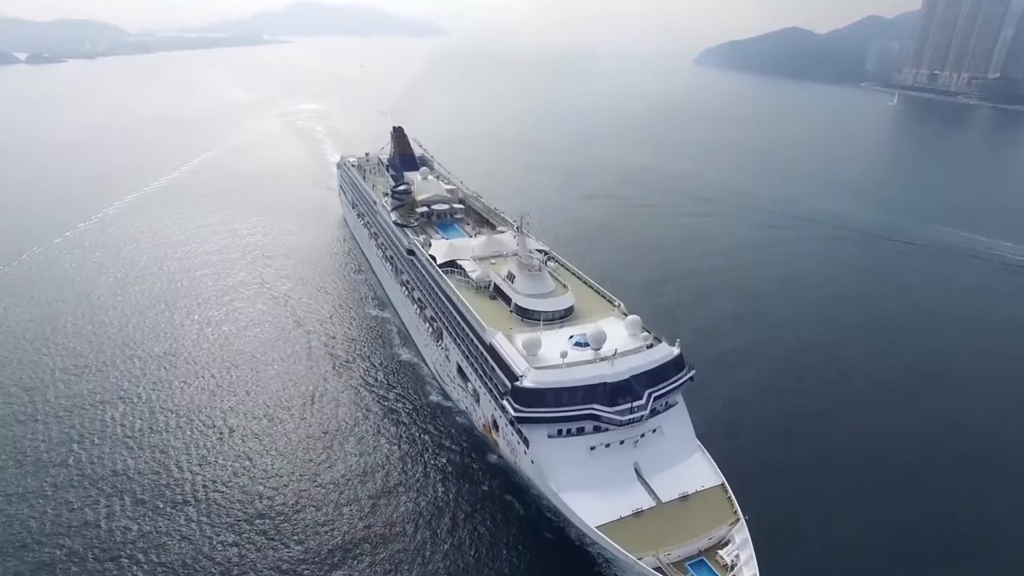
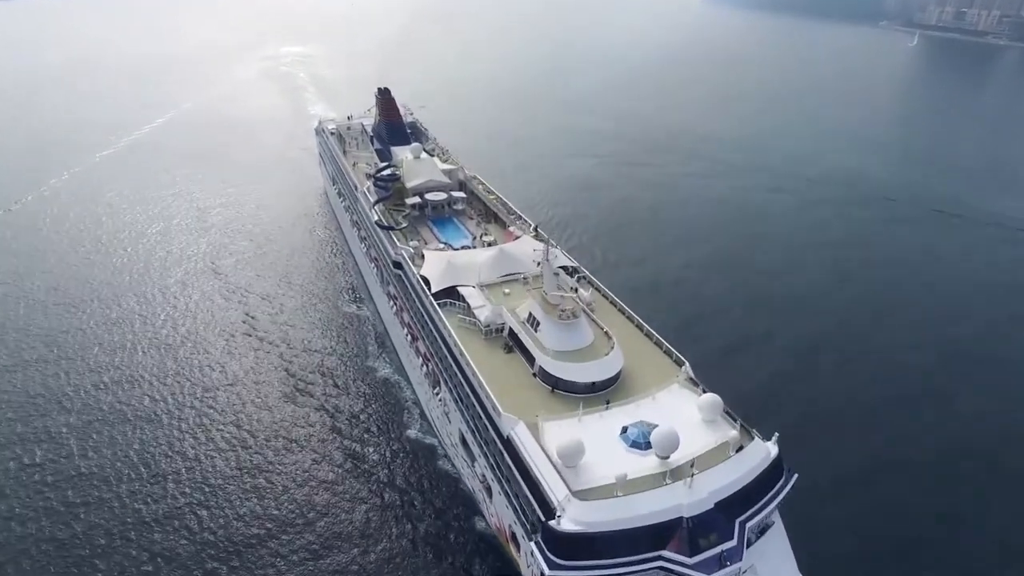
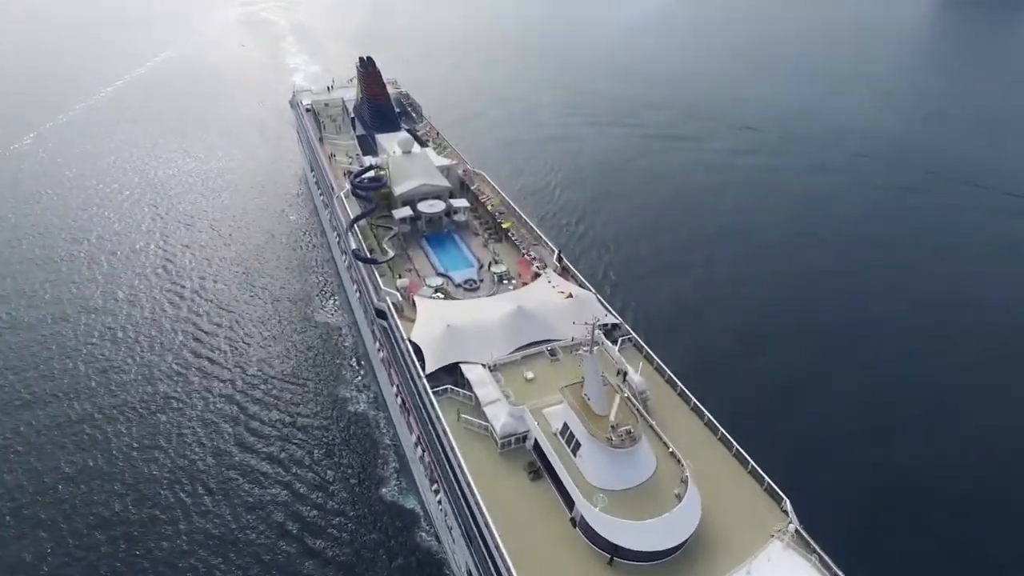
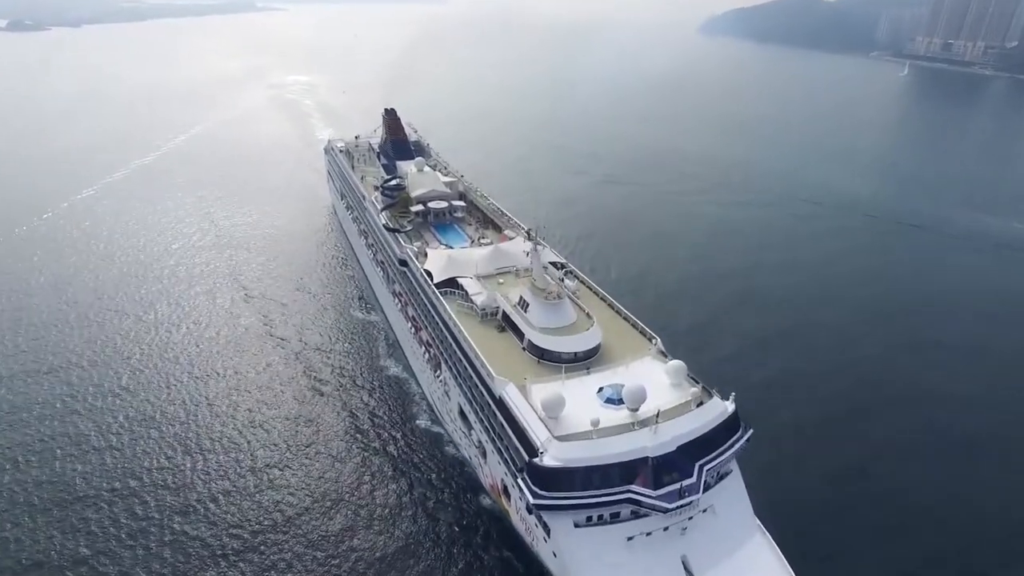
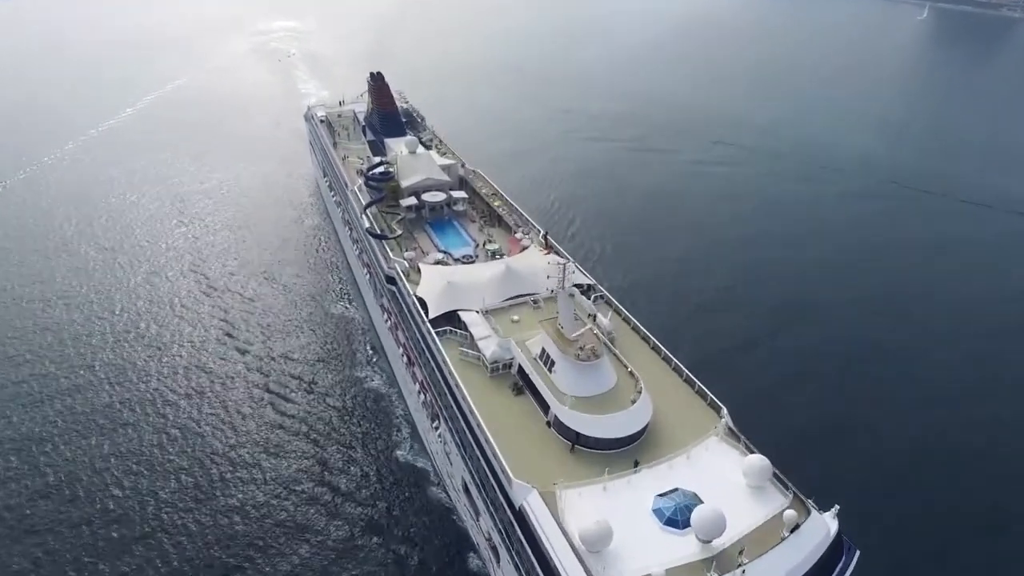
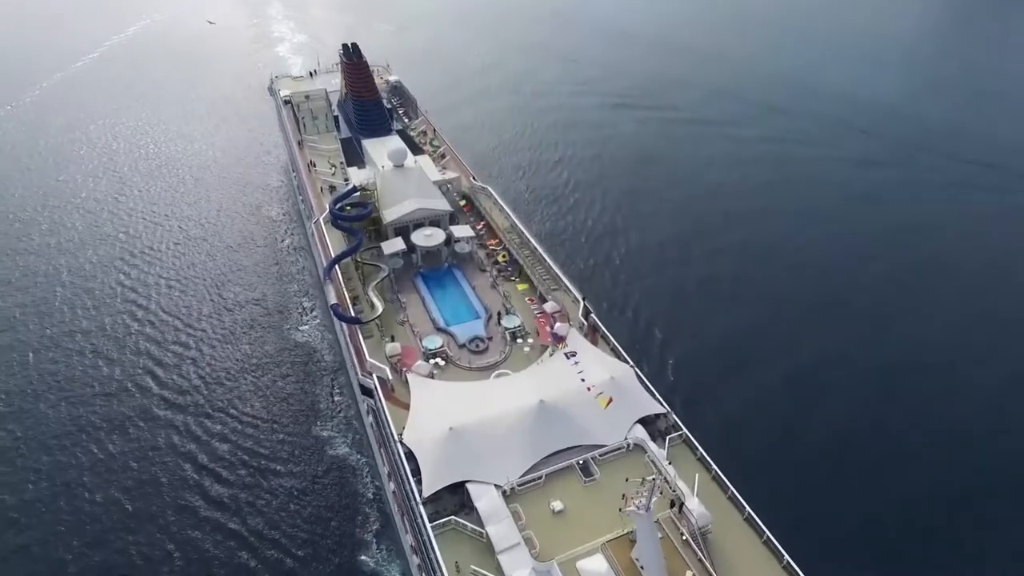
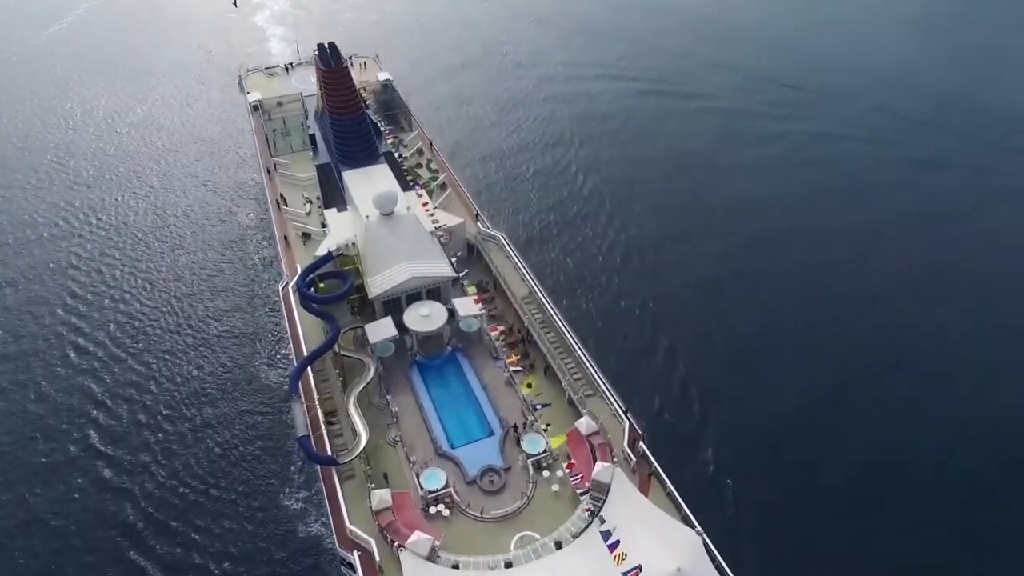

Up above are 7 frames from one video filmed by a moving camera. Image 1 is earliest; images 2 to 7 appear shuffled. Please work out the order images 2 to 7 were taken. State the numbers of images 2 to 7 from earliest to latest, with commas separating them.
4, 2, 5, 3, 6, 7
